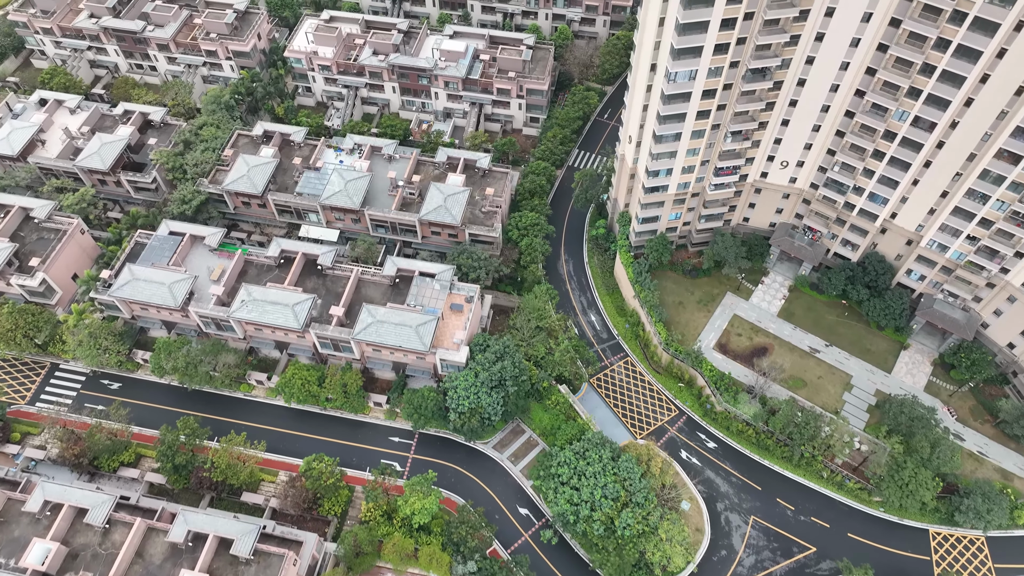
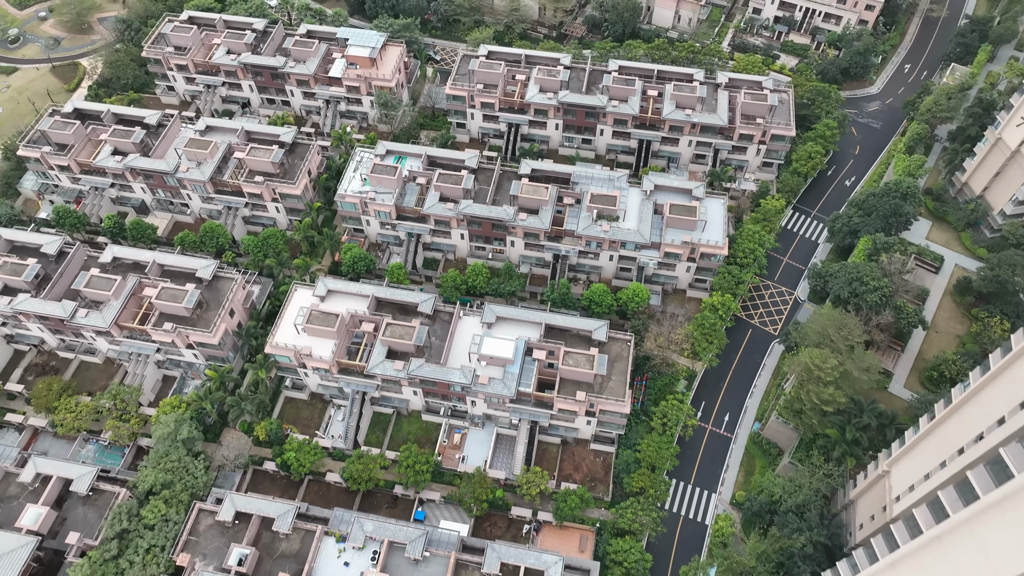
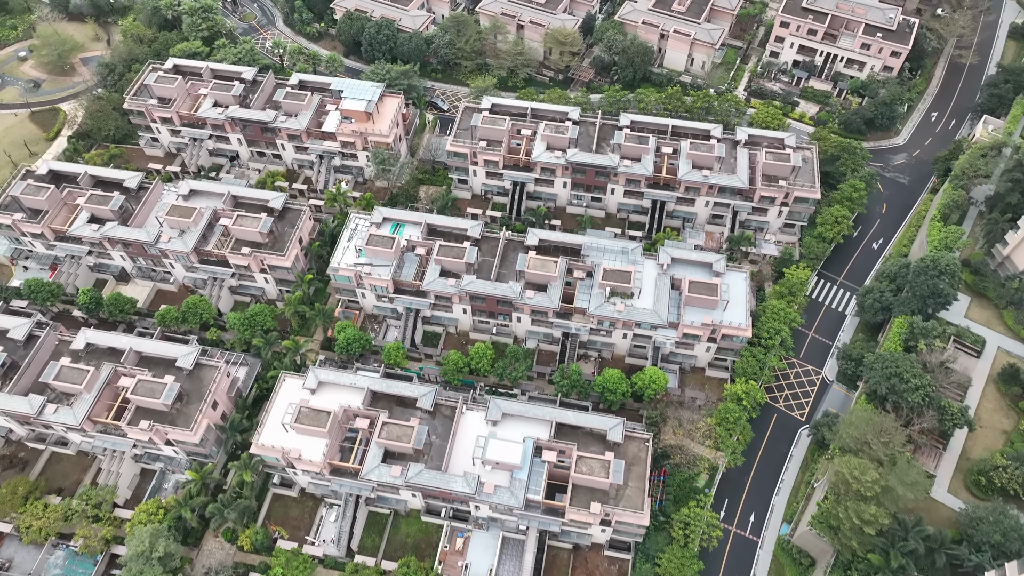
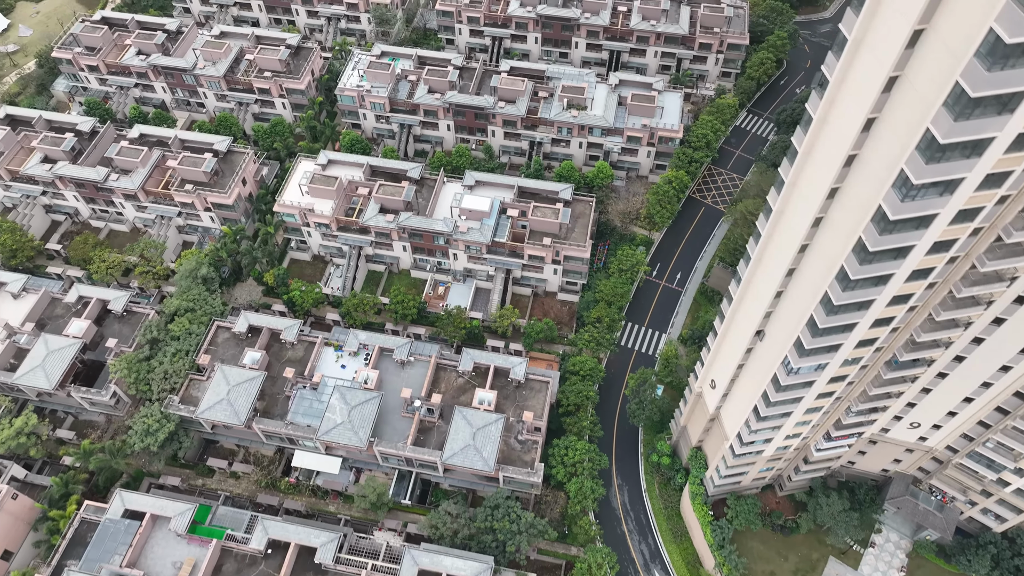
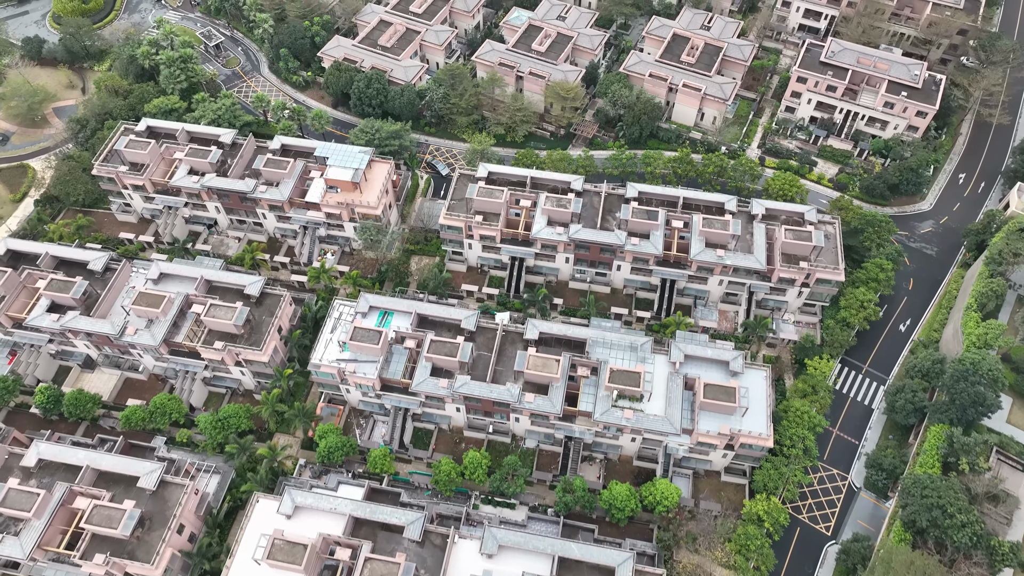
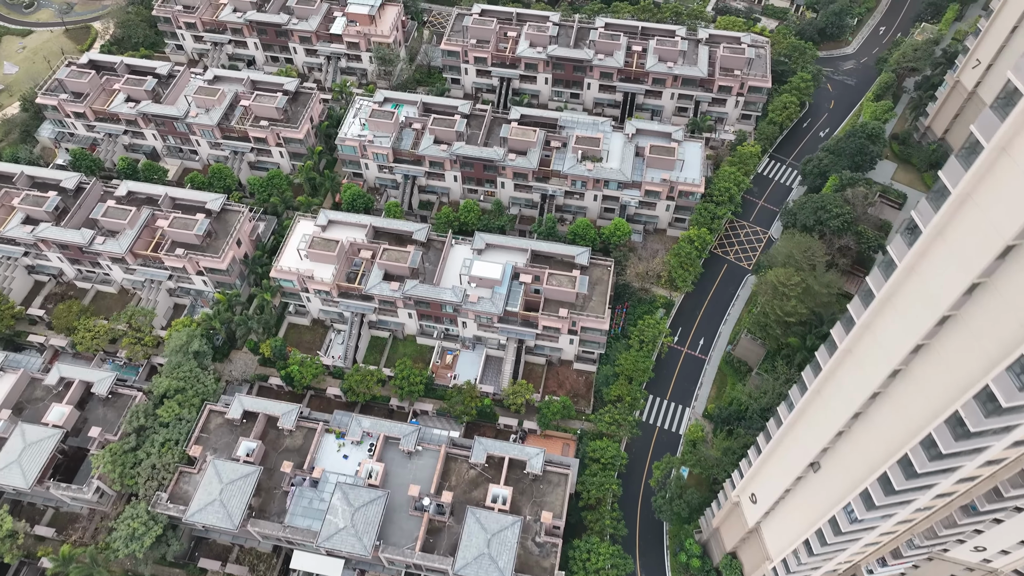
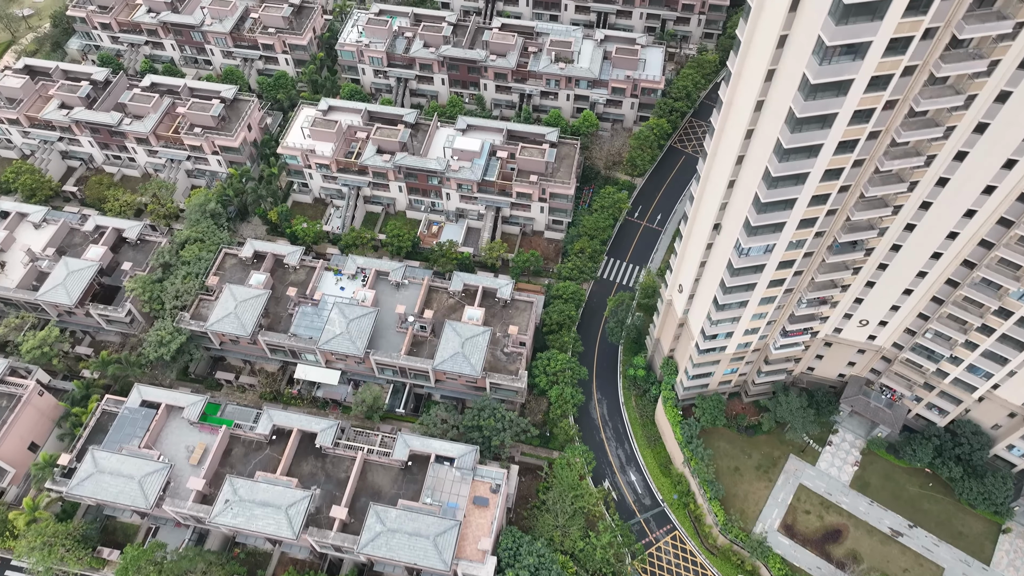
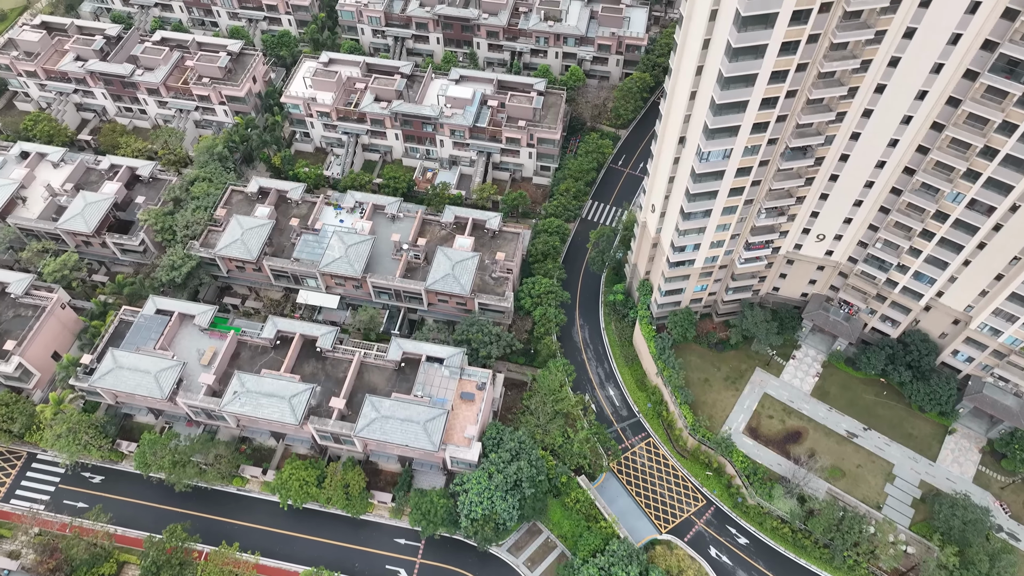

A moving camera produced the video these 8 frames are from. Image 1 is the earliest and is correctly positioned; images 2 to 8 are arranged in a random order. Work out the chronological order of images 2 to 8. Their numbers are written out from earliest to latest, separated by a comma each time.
8, 7, 4, 6, 2, 3, 5
